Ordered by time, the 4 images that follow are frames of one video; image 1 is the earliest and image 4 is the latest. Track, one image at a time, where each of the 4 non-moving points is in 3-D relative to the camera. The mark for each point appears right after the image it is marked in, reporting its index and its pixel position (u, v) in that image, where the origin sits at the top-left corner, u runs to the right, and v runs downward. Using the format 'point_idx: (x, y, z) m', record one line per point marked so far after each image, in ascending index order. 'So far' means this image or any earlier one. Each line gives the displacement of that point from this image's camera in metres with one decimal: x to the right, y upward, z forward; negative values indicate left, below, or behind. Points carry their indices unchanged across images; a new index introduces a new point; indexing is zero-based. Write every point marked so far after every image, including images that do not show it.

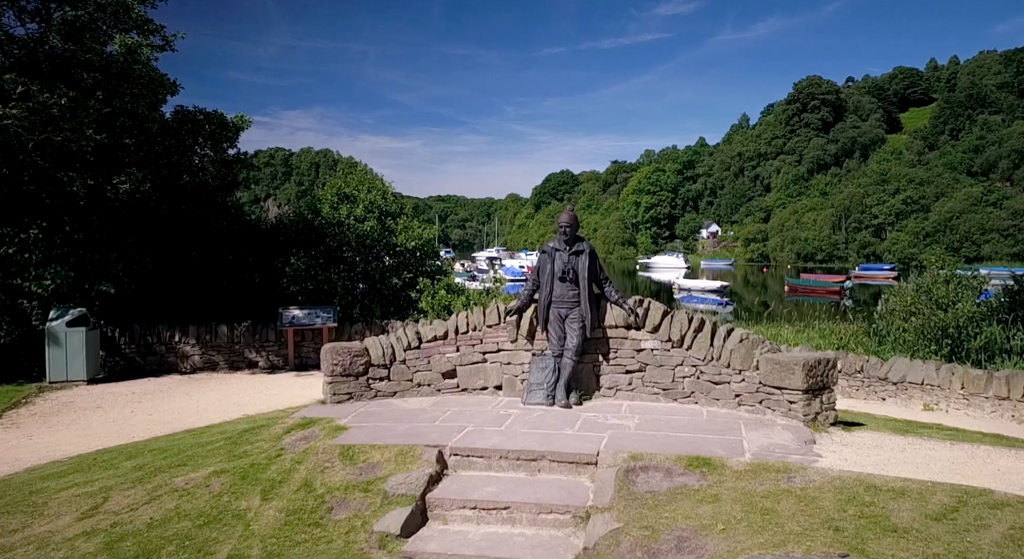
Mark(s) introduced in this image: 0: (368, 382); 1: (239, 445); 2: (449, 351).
0: (-1.6, -1.1, +7.5) m
1: (-2.7, -1.6, +6.6) m
2: (-0.7, -0.8, +7.6) m
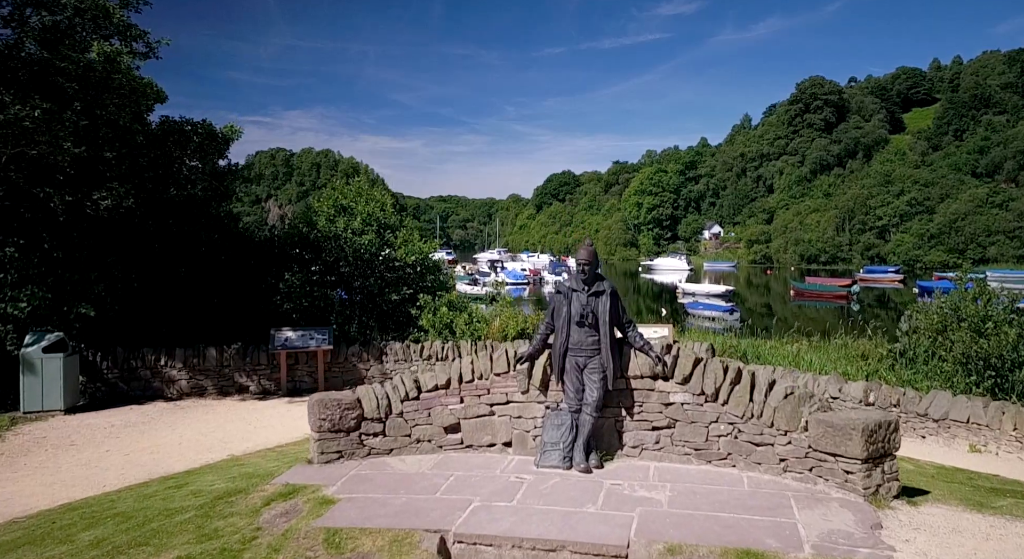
0: (-1.5, -1.6, +6.7) m
1: (-2.6, -2.0, +5.8) m
2: (-0.6, -1.2, +6.7) m
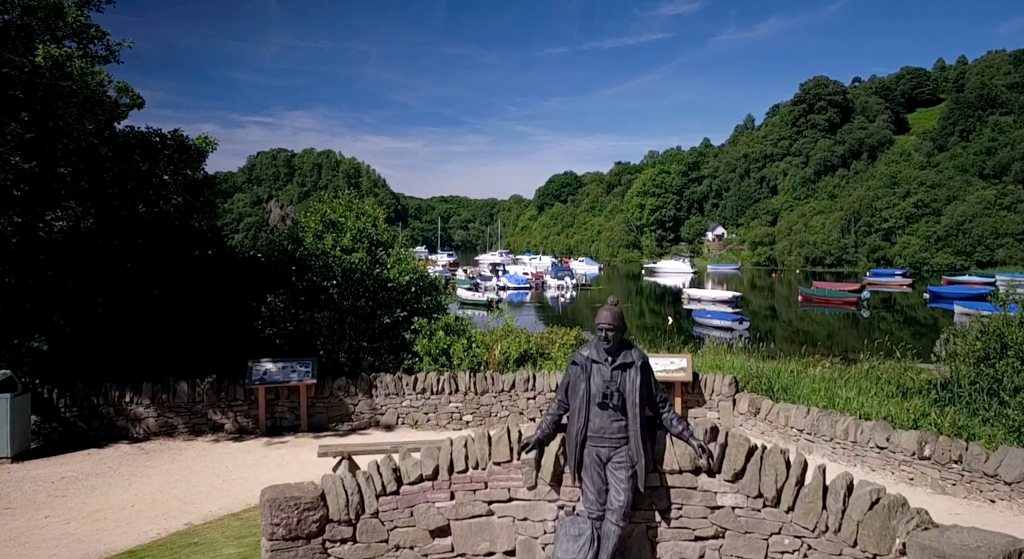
0: (-1.5, -2.1, +5.3) m
1: (-2.5, -2.5, +4.4) m
2: (-0.6, -1.7, +5.3) m
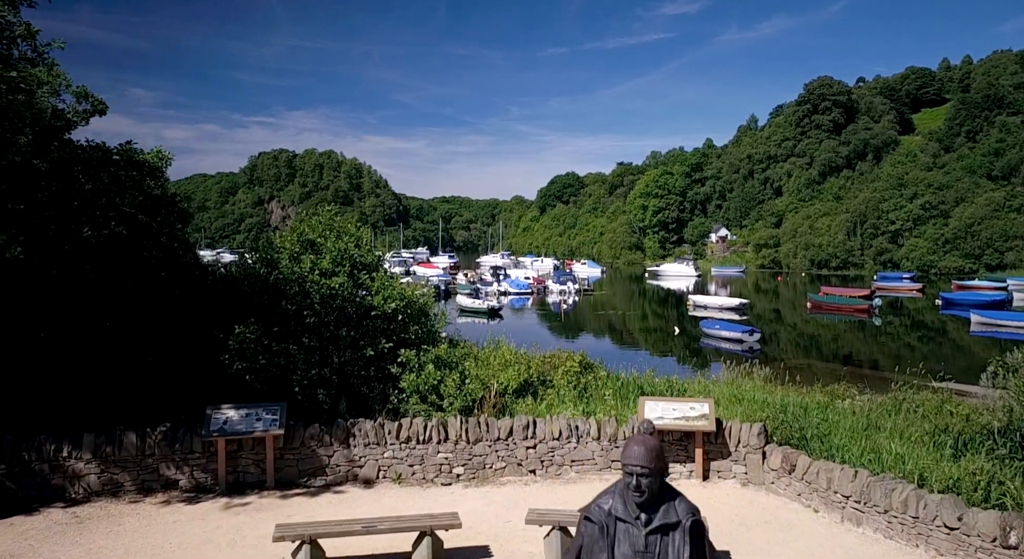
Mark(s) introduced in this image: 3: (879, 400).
0: (-1.5, -2.6, +3.6) m
1: (-2.6, -3.1, +2.8) m
2: (-0.6, -2.3, +3.7) m
3: (+9.8, -3.0, +18.0) m
